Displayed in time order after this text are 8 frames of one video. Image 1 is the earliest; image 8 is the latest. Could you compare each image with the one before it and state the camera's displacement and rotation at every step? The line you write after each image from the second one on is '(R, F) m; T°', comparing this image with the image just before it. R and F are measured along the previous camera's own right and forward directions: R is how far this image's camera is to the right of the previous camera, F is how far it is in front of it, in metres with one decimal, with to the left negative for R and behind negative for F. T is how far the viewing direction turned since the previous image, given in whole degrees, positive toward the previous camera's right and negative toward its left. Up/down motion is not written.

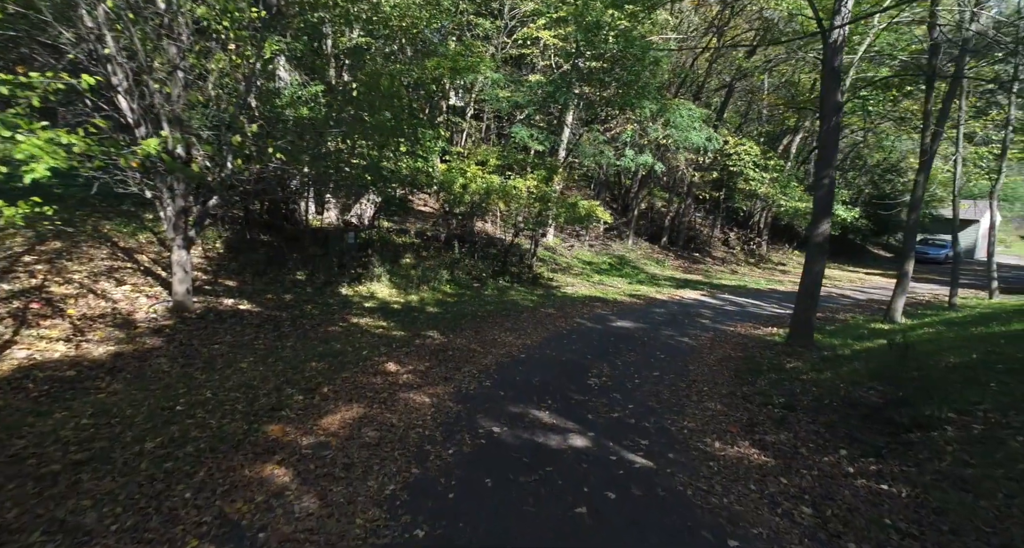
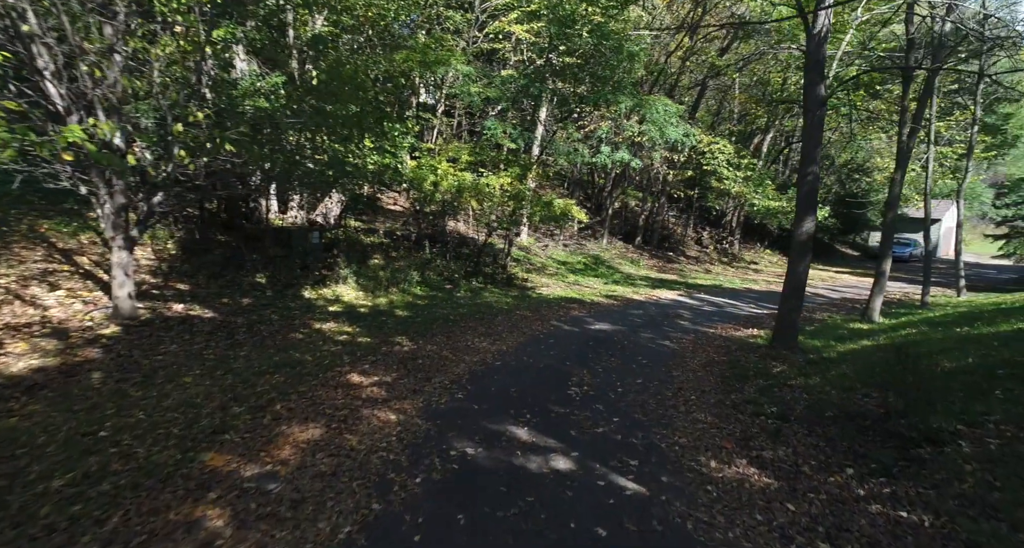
(0.0, +0.5) m; +3°
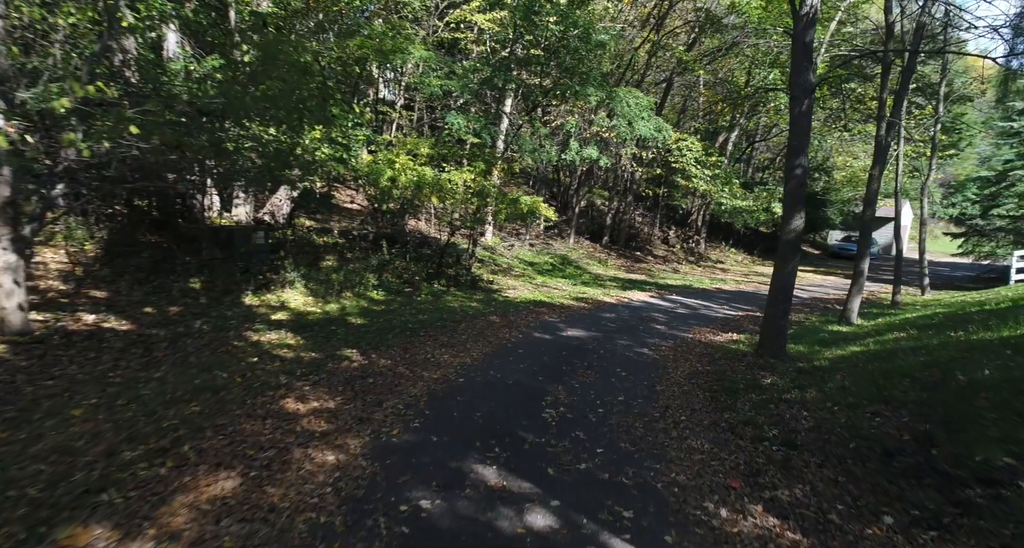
(0.0, +0.9) m; +4°
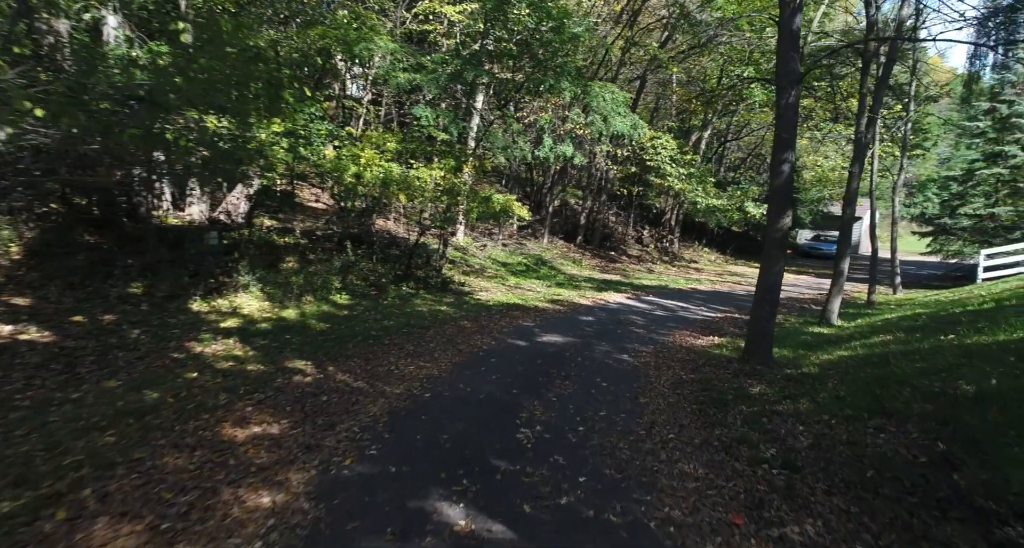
(0.0, +0.6) m; +3°
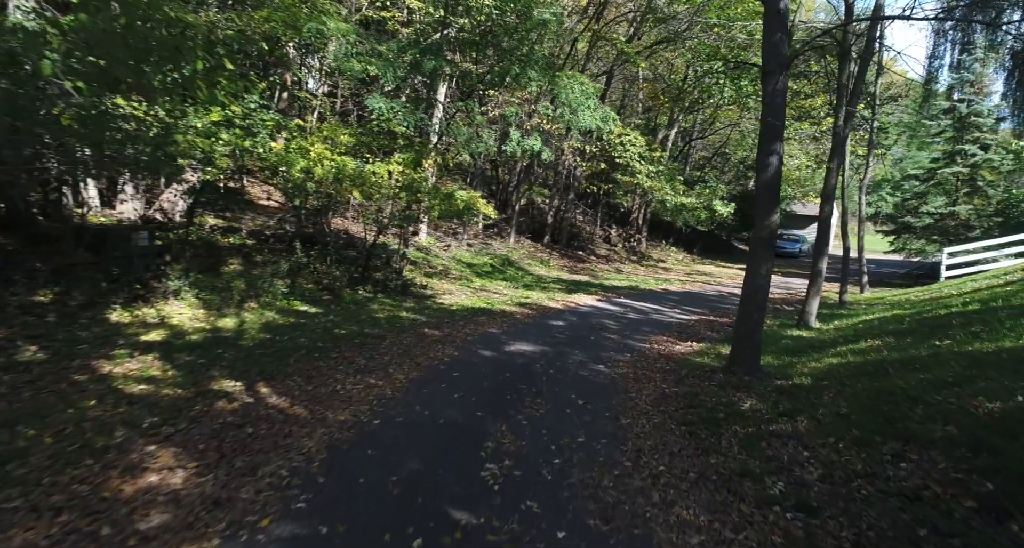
(0.0, +0.8) m; +4°
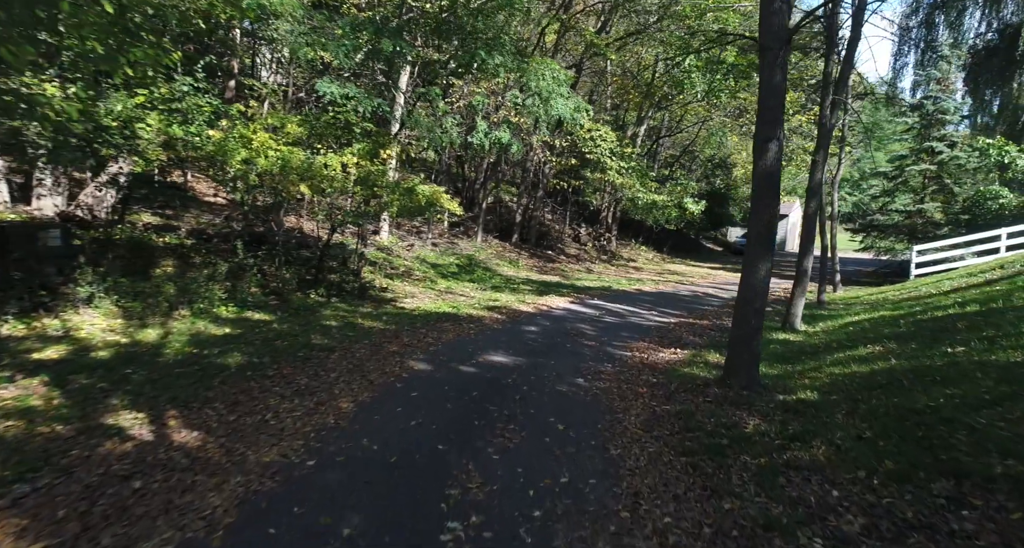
(0.0, +0.9) m; +3°
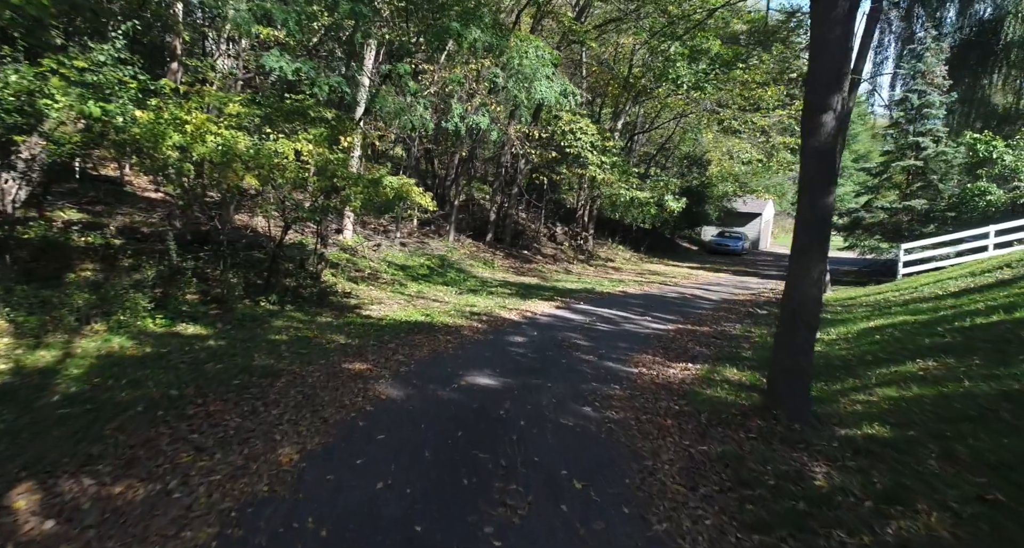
(-0.2, +1.3) m; +3°
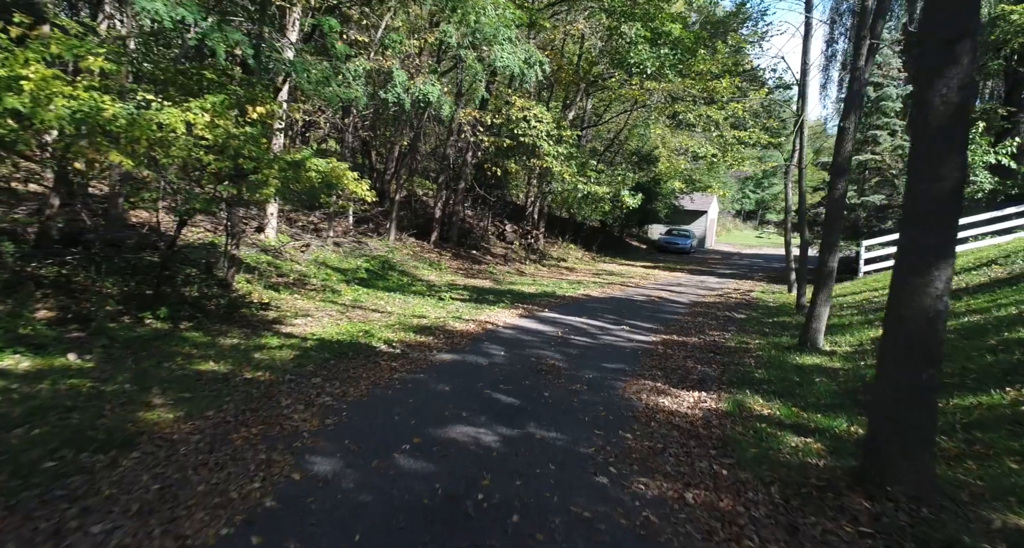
(-0.3, +1.9) m; +6°
